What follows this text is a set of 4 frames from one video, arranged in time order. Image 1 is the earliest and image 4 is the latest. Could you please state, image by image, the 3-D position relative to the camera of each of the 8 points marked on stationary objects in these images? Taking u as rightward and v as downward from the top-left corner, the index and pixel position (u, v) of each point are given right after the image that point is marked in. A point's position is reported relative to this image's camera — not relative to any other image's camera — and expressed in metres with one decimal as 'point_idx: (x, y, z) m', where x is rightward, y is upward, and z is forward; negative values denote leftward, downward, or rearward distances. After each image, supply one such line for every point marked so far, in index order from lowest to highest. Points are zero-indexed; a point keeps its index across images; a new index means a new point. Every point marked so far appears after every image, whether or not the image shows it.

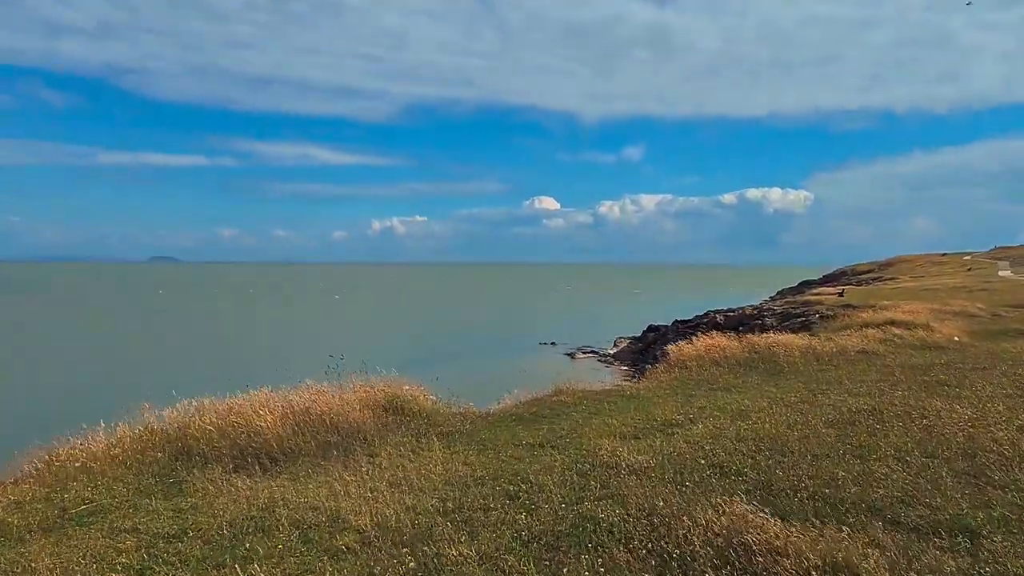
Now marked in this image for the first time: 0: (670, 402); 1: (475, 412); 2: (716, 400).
0: (+3.4, -2.5, +14.6) m
1: (-0.8, -2.6, +14.0) m
2: (+4.5, -2.5, +14.8) m
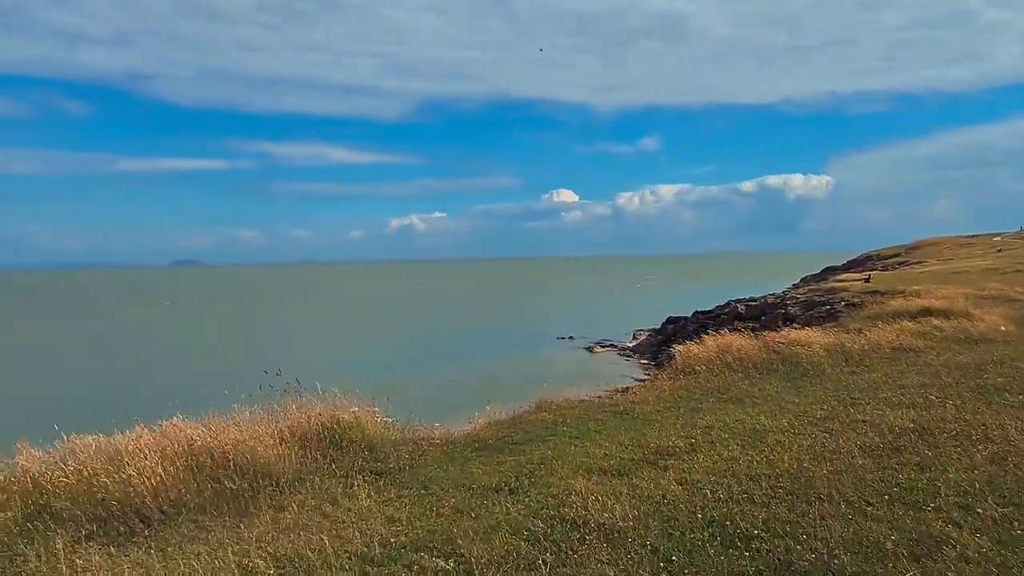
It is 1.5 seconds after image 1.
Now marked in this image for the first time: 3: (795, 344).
0: (+2.8, -2.4, +12.2) m
1: (-1.4, -2.6, +11.7) m
2: (+3.9, -2.3, +12.3) m
3: (+7.6, -1.5, +18.3) m
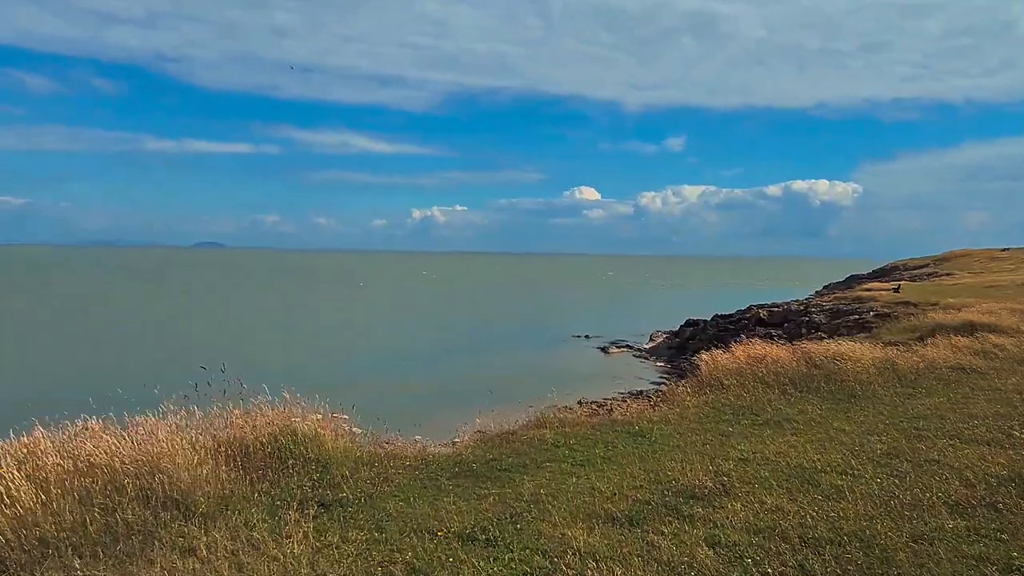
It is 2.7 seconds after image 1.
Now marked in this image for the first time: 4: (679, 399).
0: (+2.7, -2.4, +10.0) m
1: (-1.5, -2.4, +9.7) m
2: (+3.8, -2.4, +10.2) m
3: (+7.7, -1.7, +16.0) m
4: (+3.5, -2.3, +14.2) m
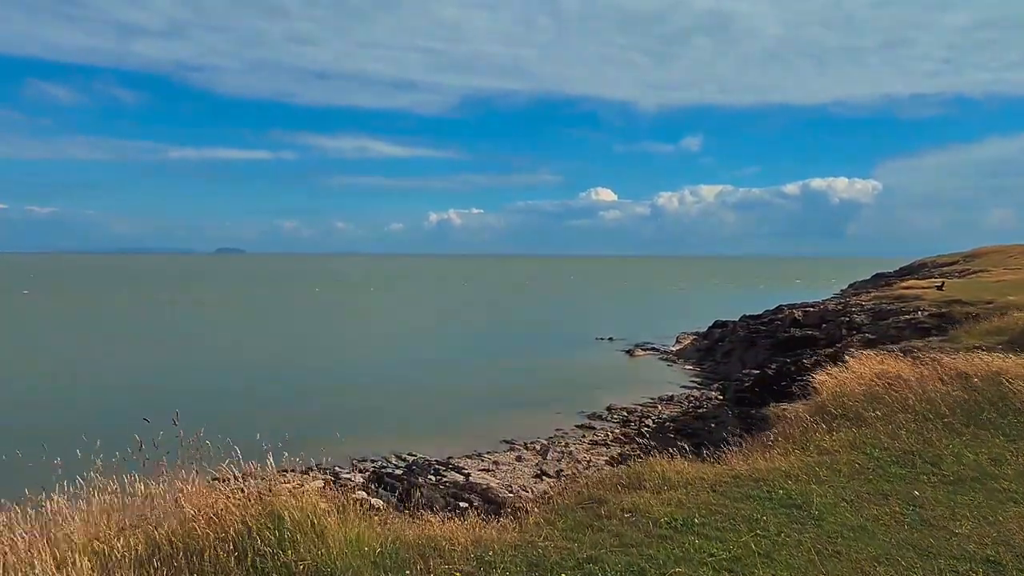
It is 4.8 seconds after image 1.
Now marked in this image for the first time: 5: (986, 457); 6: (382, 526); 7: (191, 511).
0: (+3.7, -2.4, +6.5) m
1: (-0.5, -2.5, +6.3) m
2: (+4.8, -2.4, +6.6) m
3: (+8.8, -1.6, +12.3) m
4: (+4.6, -2.3, +10.6) m
5: (+6.4, -2.2, +9.0) m
6: (-1.3, -2.4, +7.2) m
7: (-2.8, -1.8, +6.0) m
